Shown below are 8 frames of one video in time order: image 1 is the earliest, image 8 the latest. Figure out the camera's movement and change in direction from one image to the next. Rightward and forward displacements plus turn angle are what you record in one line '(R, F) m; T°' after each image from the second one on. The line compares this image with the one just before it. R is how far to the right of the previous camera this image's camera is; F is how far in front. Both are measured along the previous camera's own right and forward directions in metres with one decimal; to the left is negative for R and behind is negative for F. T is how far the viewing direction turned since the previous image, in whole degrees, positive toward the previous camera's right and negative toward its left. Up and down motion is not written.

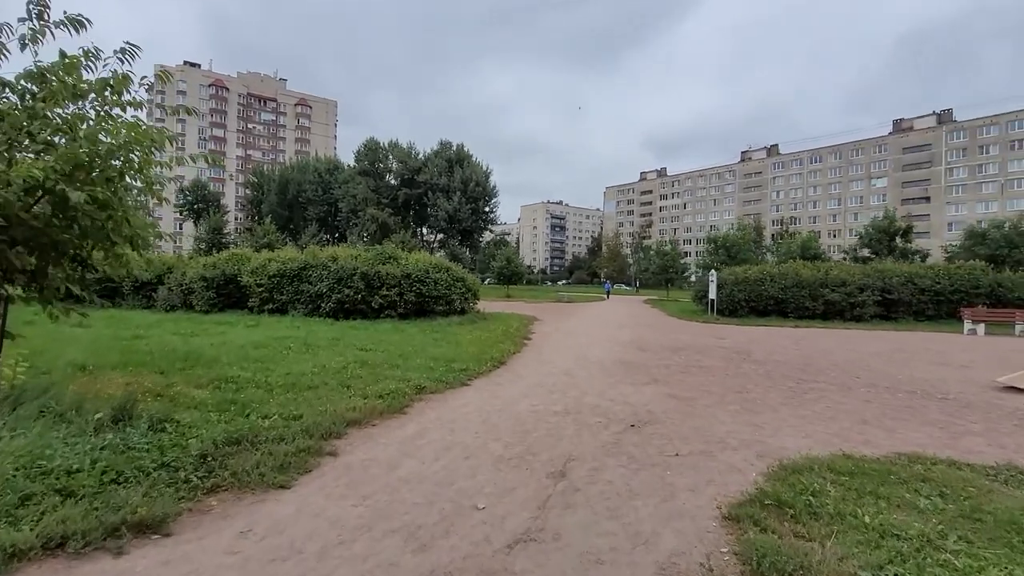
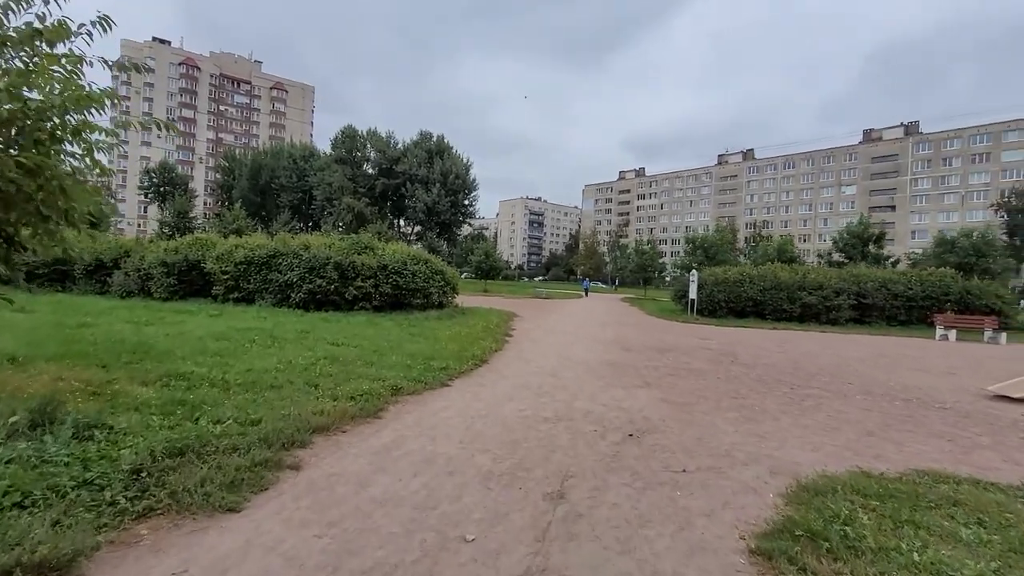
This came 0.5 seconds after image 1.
(-0.2, +0.6) m; +3°
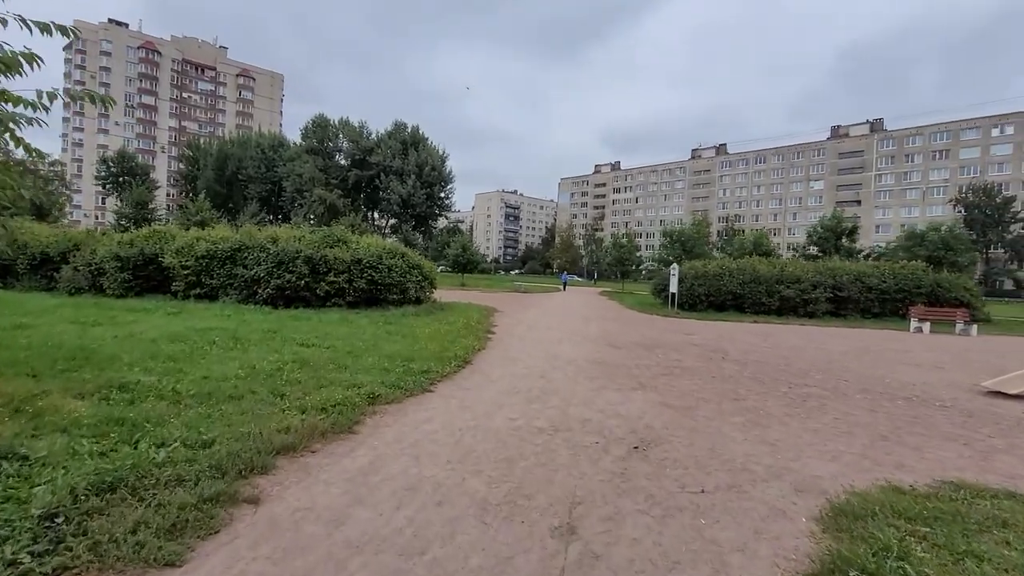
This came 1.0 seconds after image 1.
(-0.2, +0.6) m; +3°
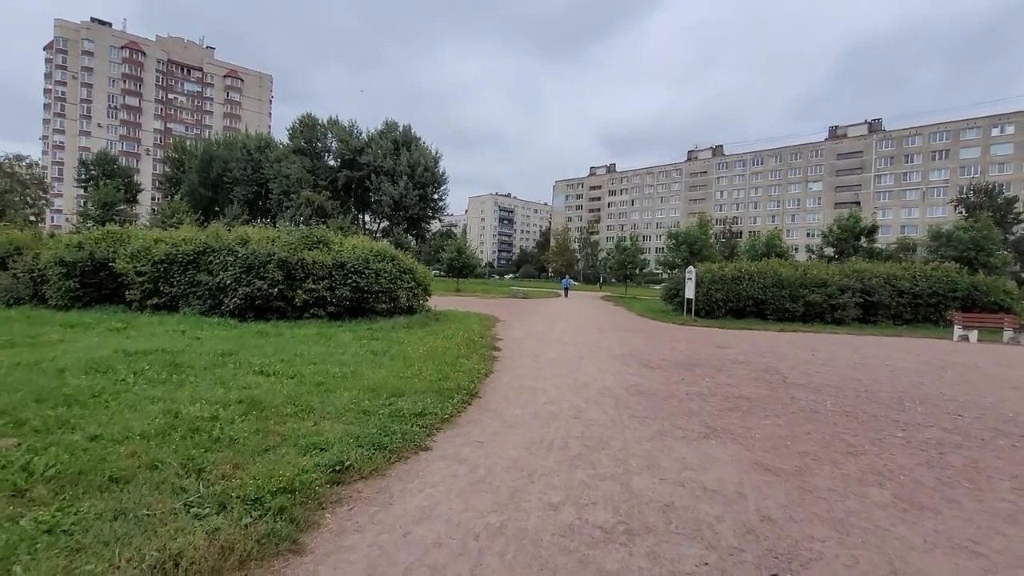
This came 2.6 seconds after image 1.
(-0.4, +2.1) m; +1°
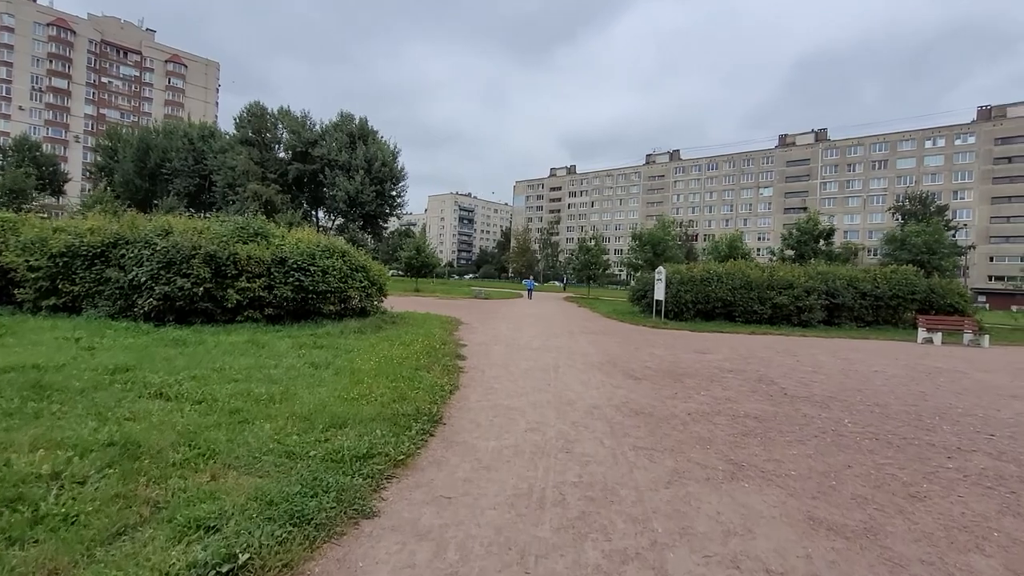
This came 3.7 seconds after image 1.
(-0.2, +1.4) m; +5°
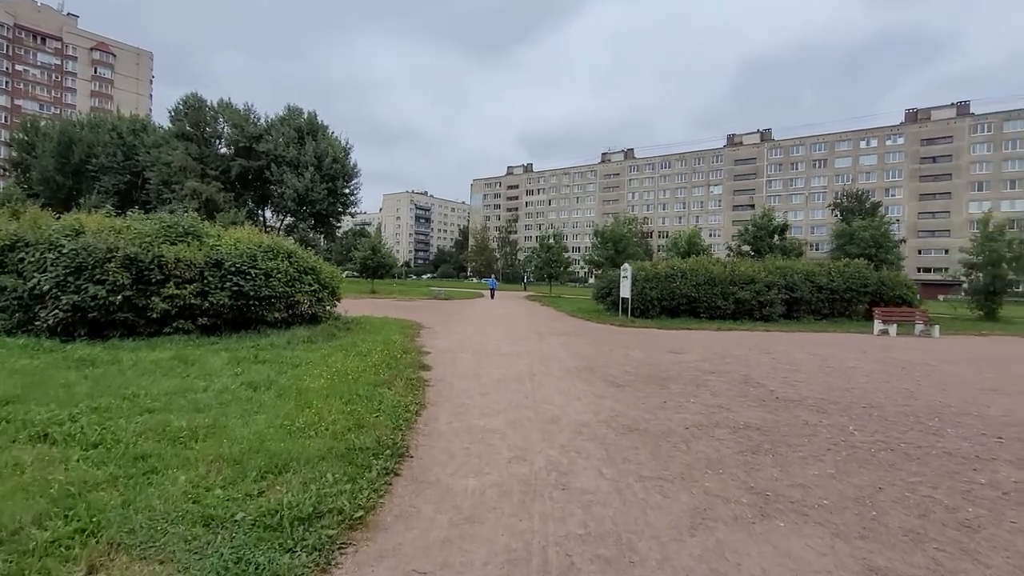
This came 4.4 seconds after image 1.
(-0.2, +0.9) m; +5°
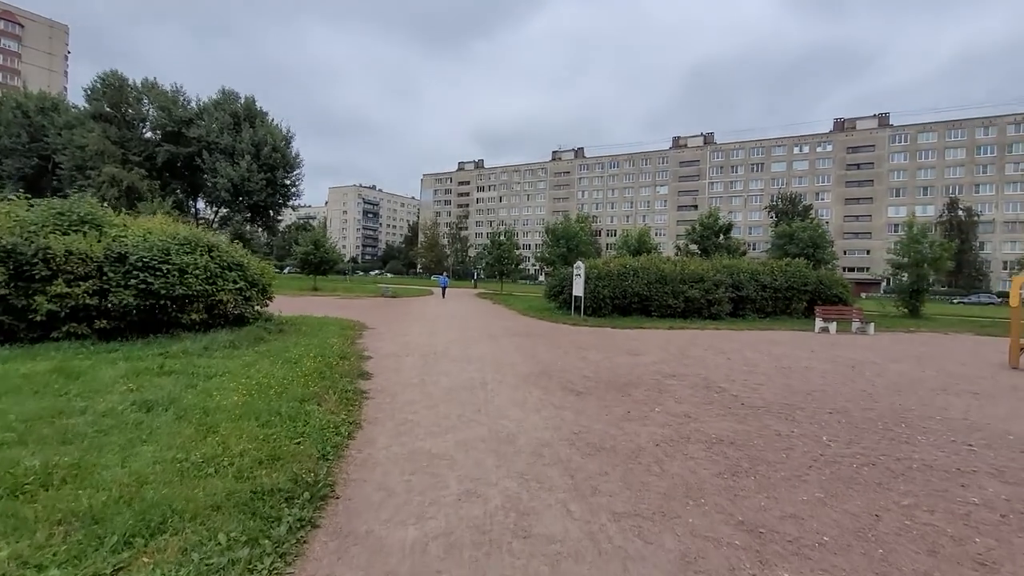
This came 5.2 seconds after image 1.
(0.0, +0.8) m; +6°
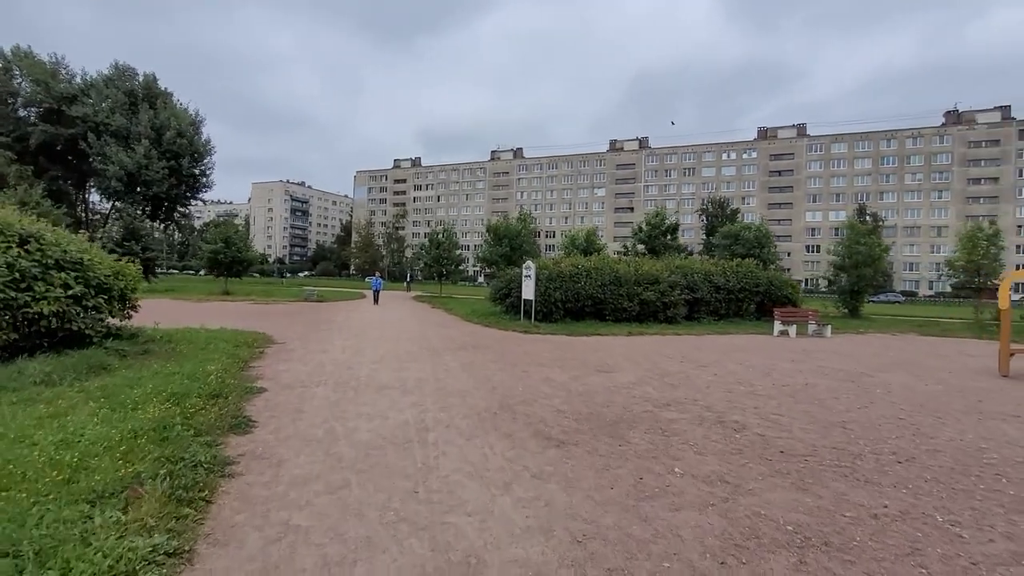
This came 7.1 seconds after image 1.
(-0.1, +2.4) m; +7°
